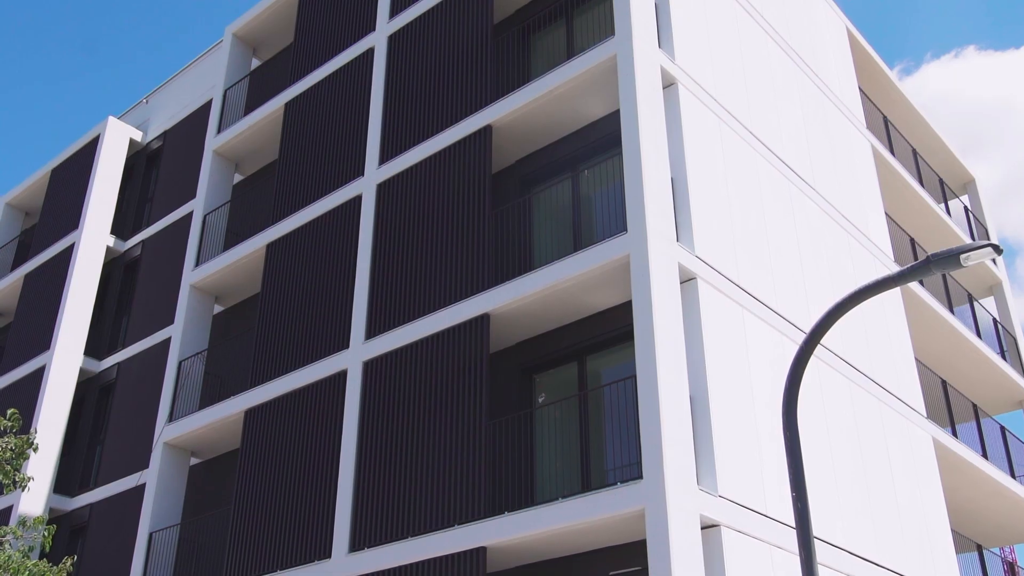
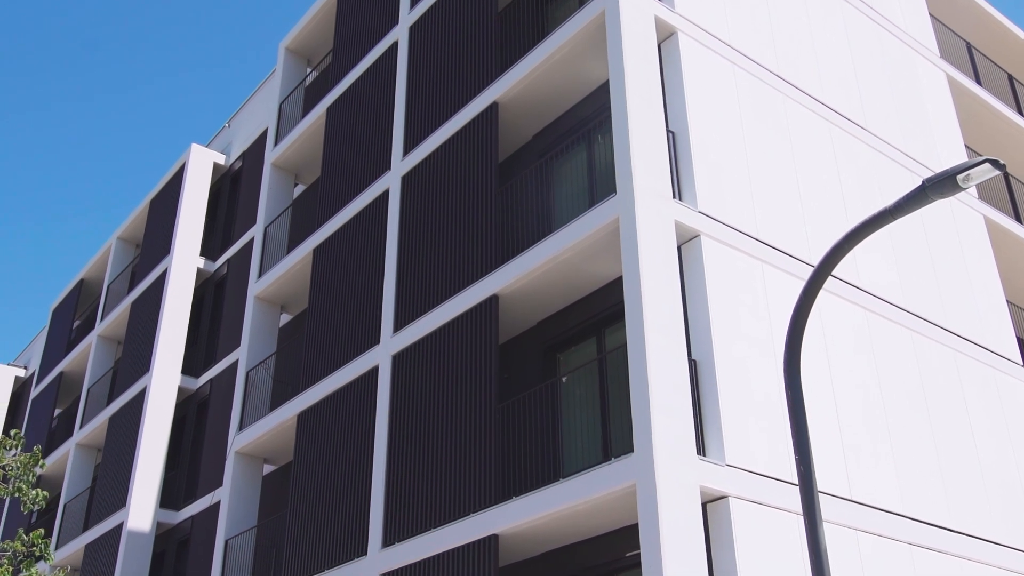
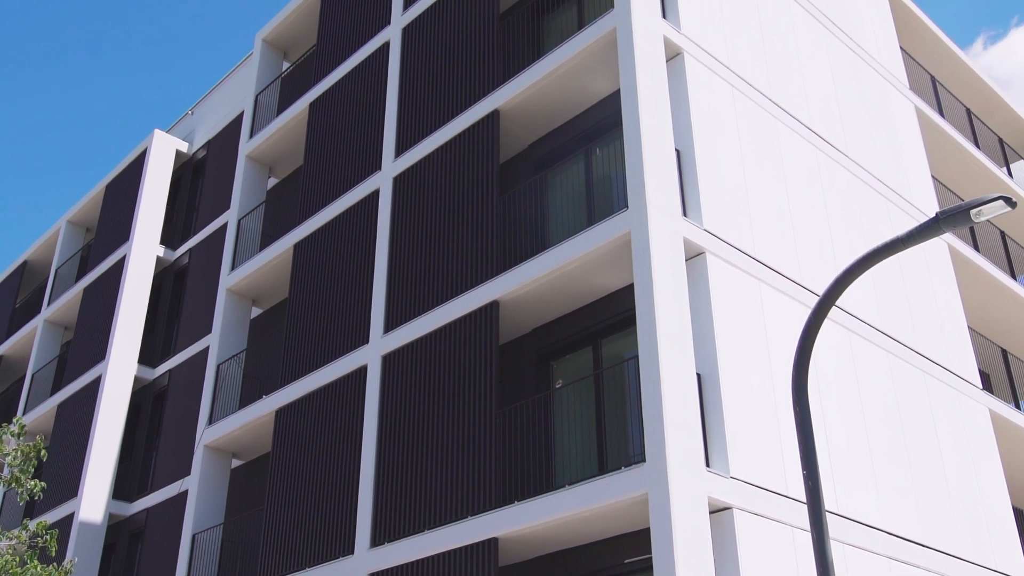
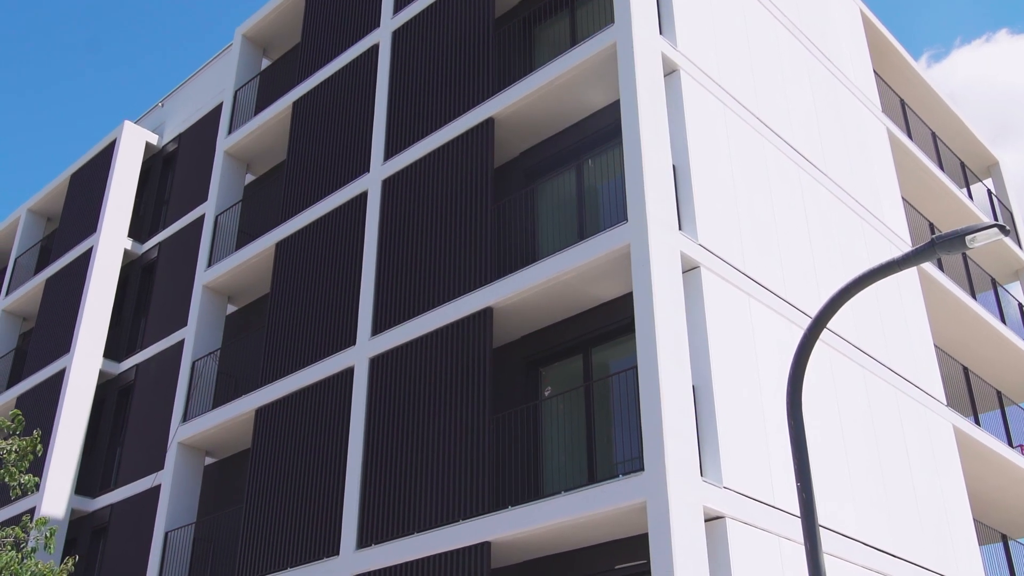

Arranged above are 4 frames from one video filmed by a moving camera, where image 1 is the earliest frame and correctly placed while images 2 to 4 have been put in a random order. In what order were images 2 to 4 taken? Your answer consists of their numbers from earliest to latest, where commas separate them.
4, 3, 2
